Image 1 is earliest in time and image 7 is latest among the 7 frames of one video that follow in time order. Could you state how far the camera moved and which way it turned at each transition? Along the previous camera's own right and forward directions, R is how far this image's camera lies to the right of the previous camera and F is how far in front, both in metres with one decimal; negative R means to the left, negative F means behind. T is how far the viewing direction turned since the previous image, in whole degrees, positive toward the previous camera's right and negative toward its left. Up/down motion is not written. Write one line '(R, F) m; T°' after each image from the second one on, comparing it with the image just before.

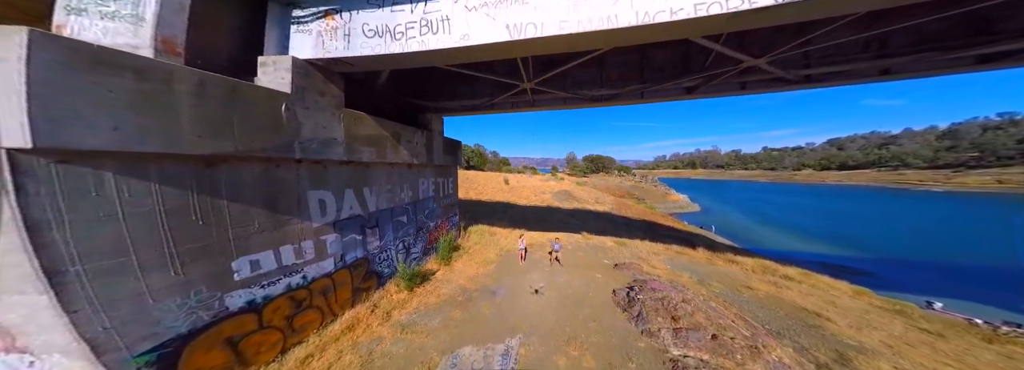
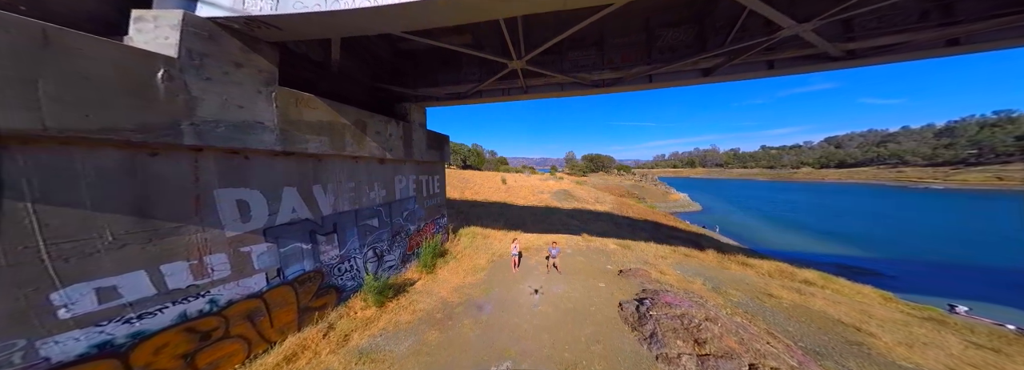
(+0.4, +1.3) m; 0°
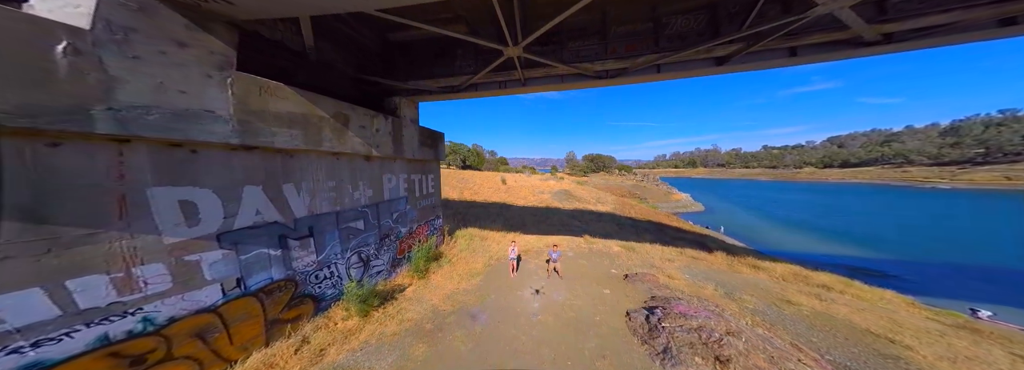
(+0.1, +0.6) m; 0°
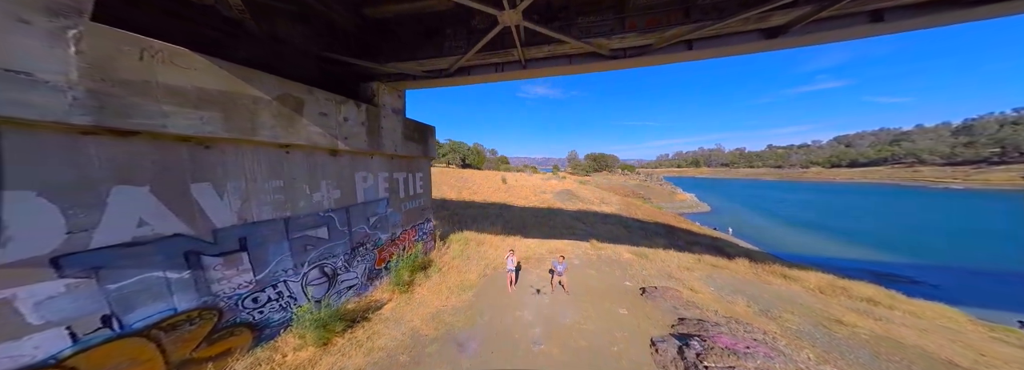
(+0.2, +1.3) m; -1°
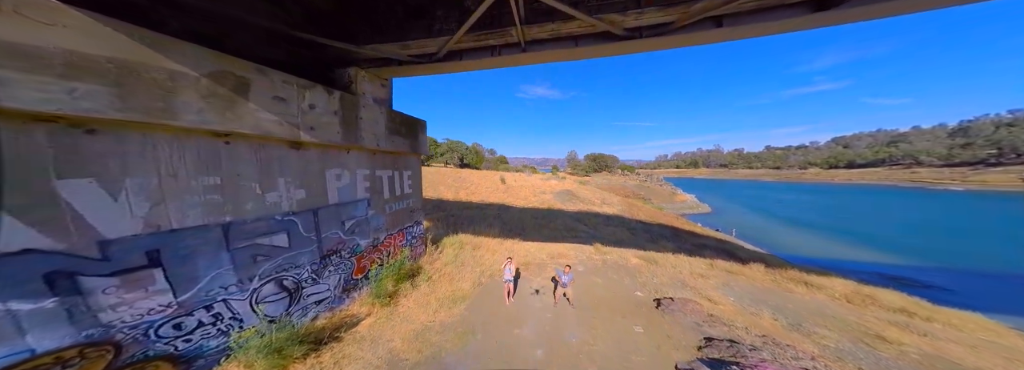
(+0.1, +1.0) m; 0°
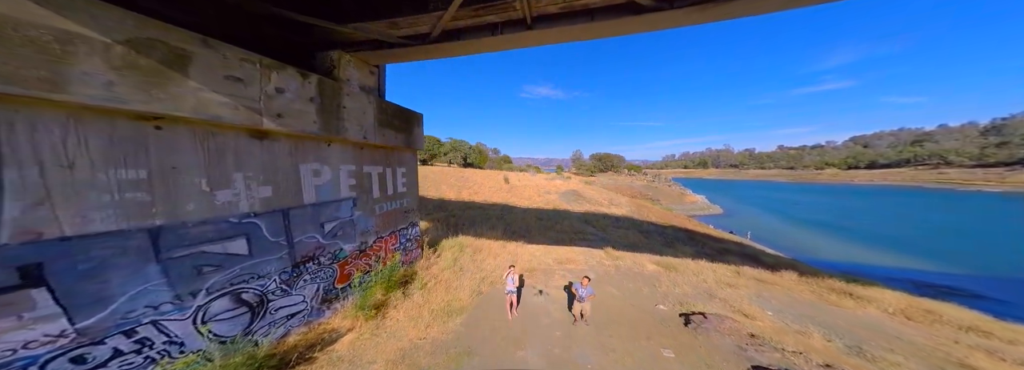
(+0.1, +0.9) m; -1°
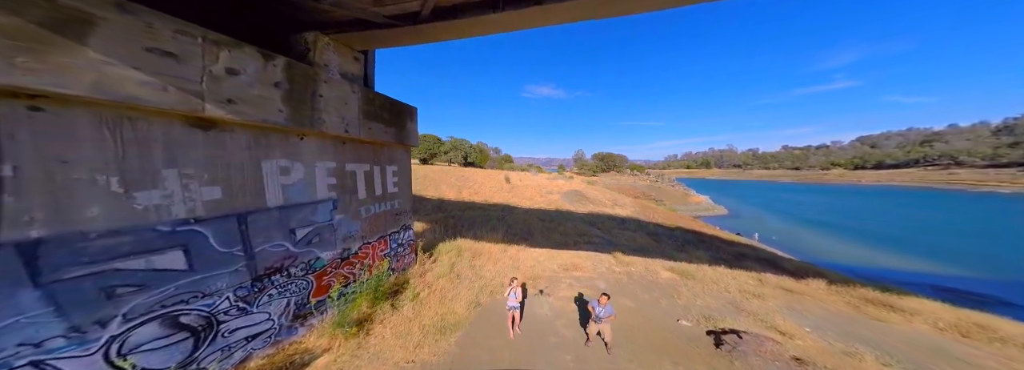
(0.0, +0.9) m; 0°
